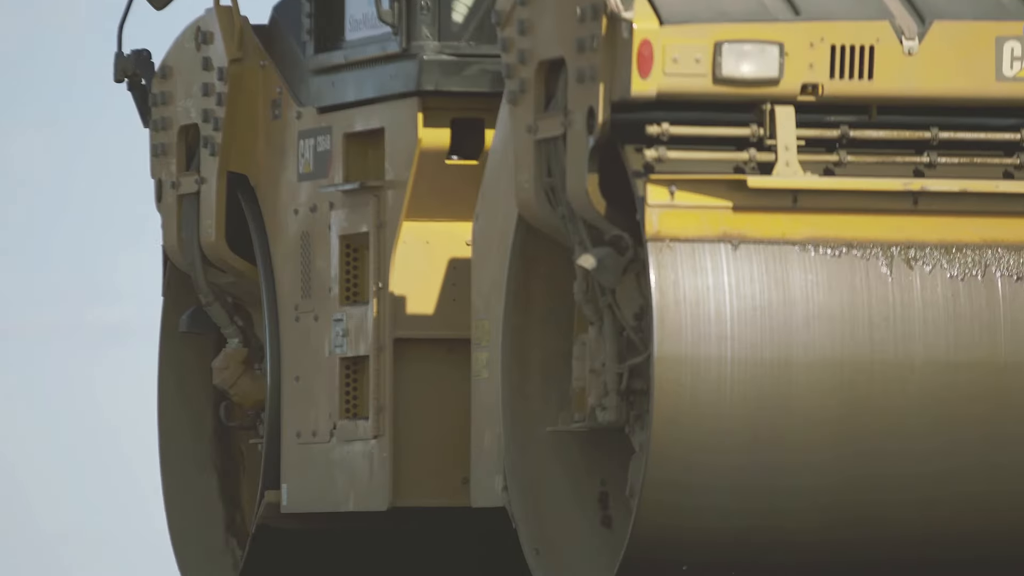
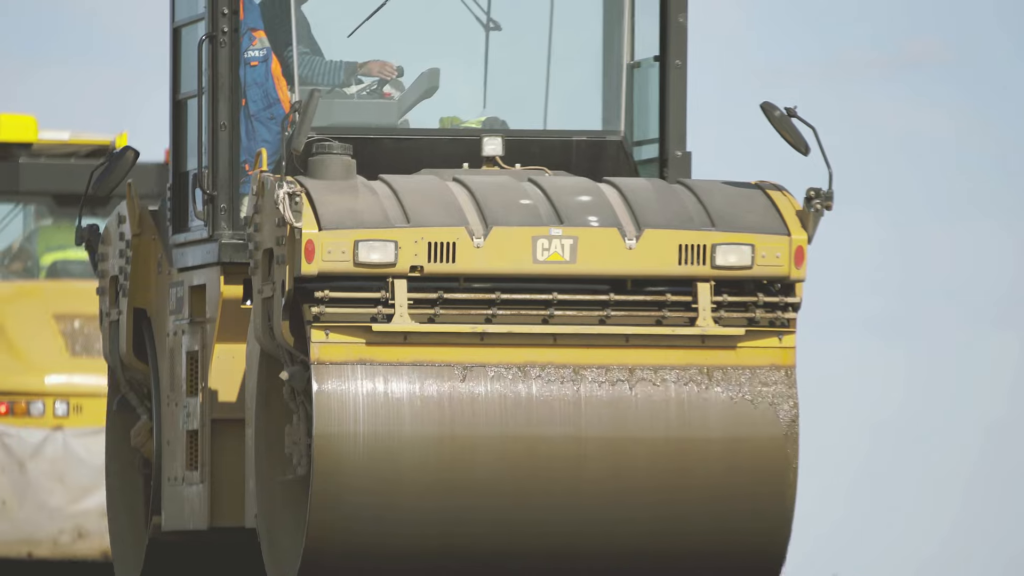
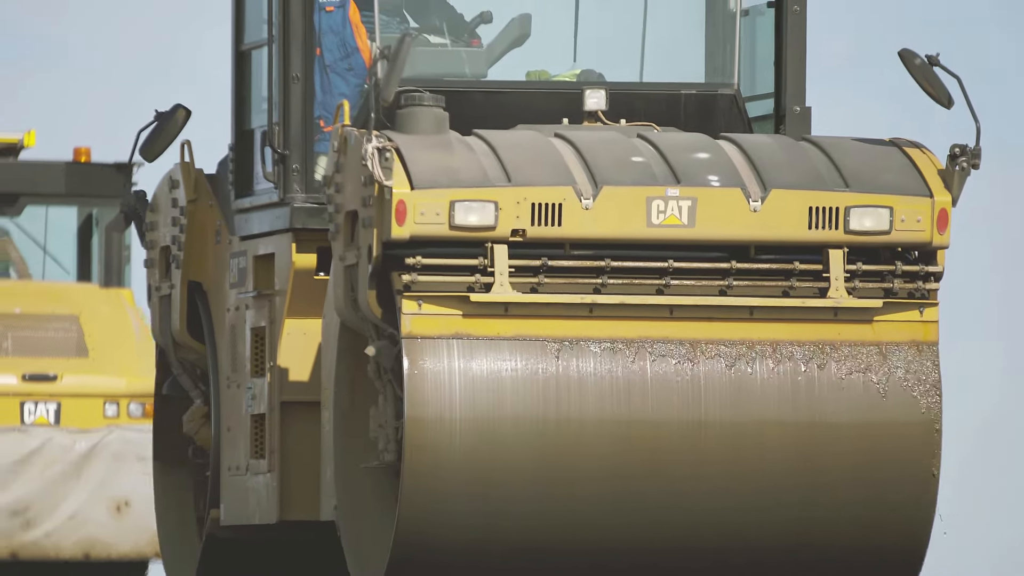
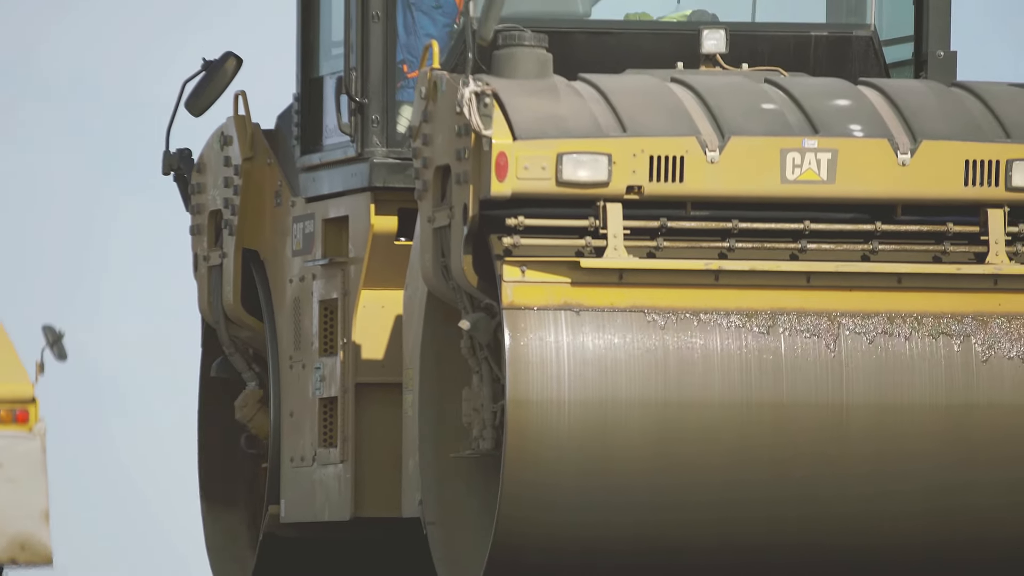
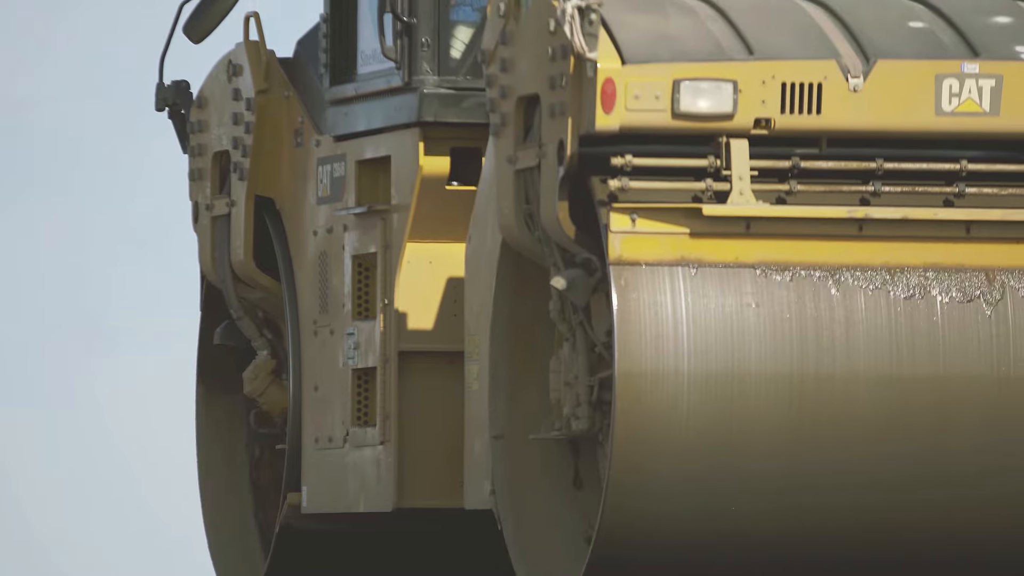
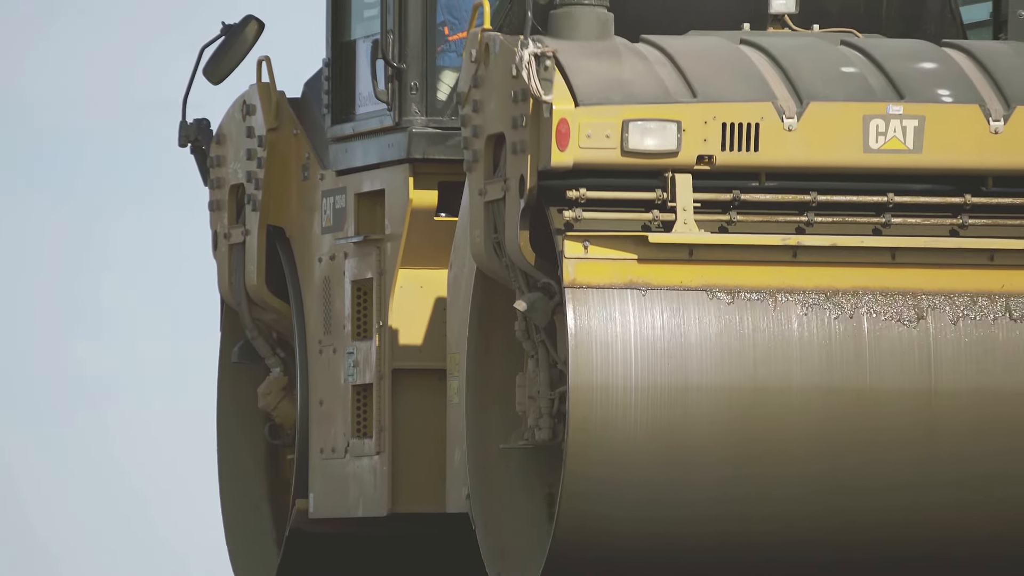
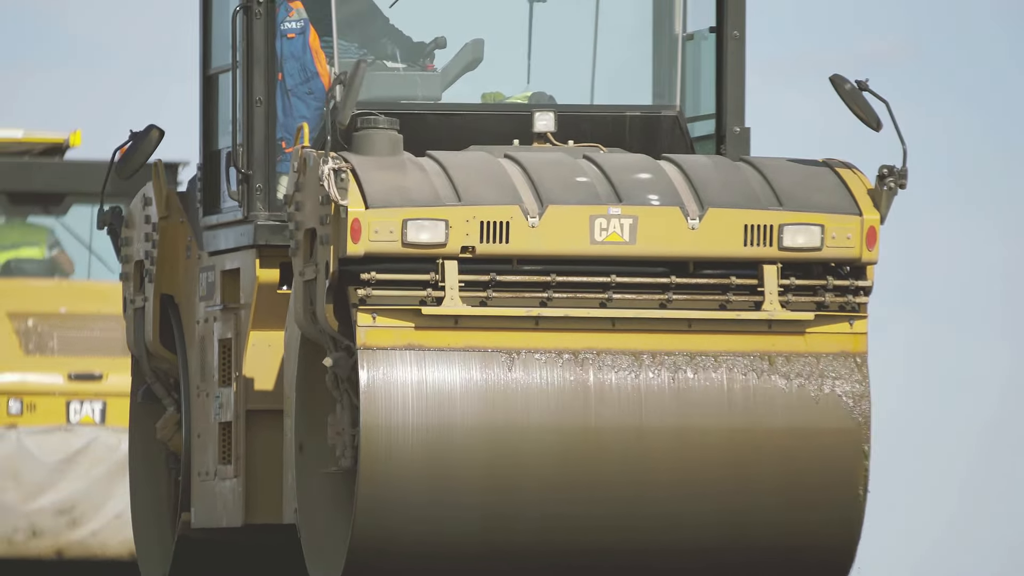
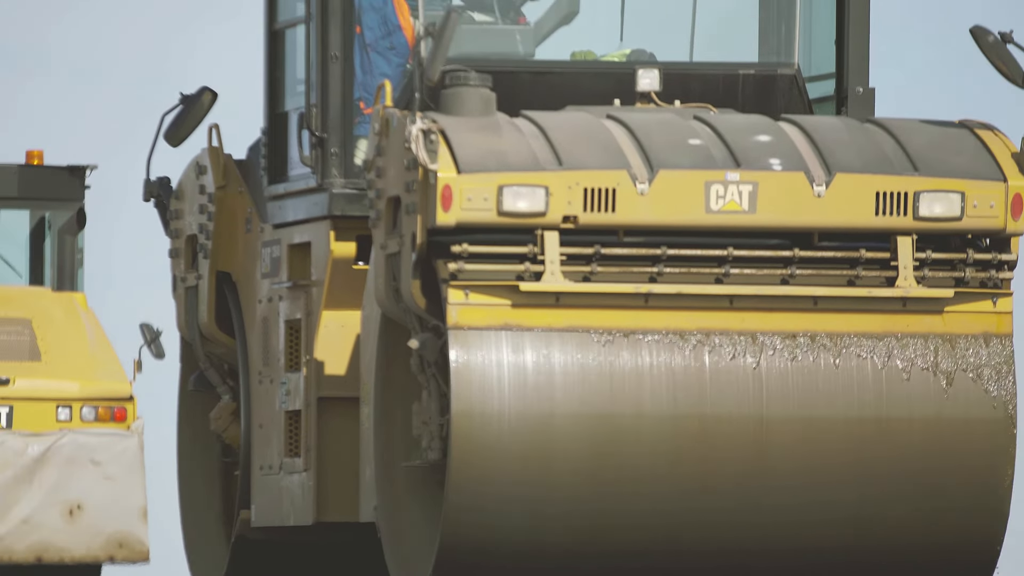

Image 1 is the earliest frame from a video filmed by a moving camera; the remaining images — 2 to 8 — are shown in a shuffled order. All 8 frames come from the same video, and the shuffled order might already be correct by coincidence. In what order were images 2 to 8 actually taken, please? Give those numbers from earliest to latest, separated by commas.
5, 6, 4, 8, 3, 7, 2
